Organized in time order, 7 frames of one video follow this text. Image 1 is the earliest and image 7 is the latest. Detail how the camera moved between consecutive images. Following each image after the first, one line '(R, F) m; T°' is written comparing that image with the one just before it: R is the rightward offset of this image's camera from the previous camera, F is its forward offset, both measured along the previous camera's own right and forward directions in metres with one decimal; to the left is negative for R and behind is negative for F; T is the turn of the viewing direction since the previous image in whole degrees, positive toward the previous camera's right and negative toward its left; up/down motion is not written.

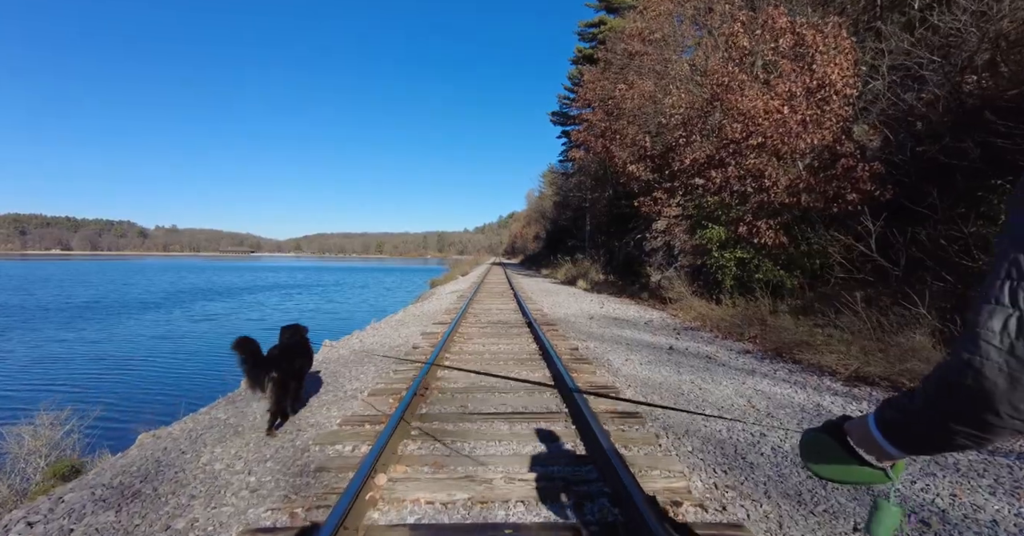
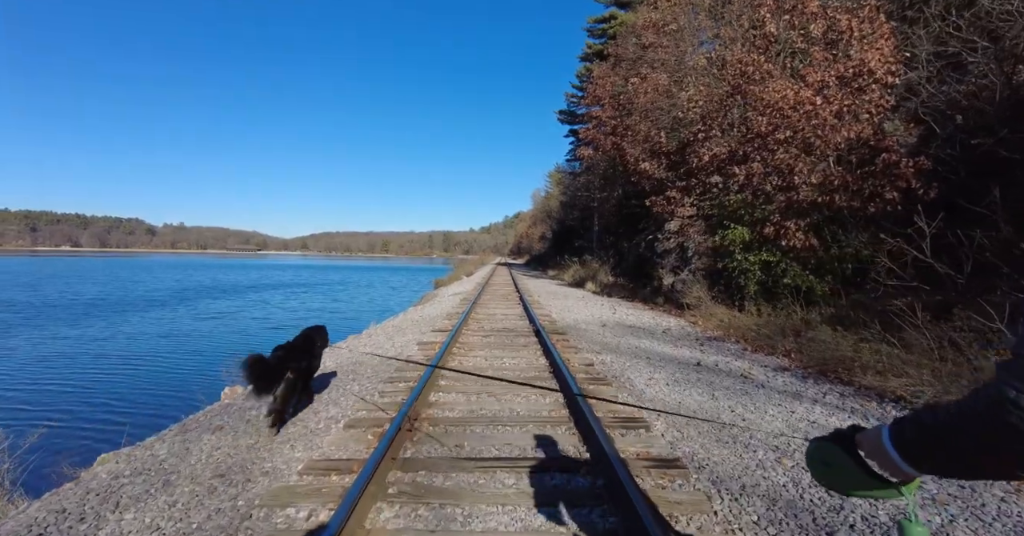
(0.0, +0.7) m; -1°
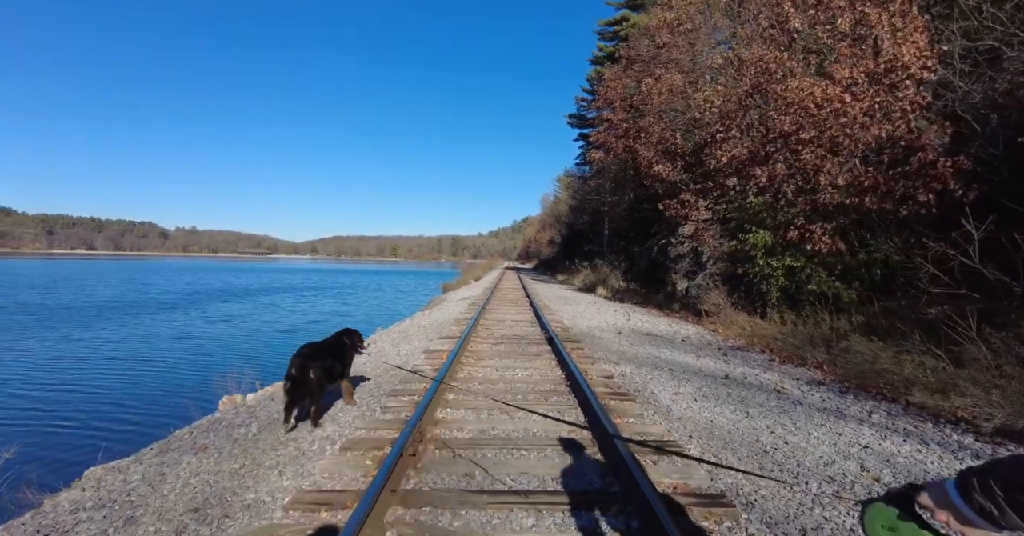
(-0.1, +0.3) m; -1°
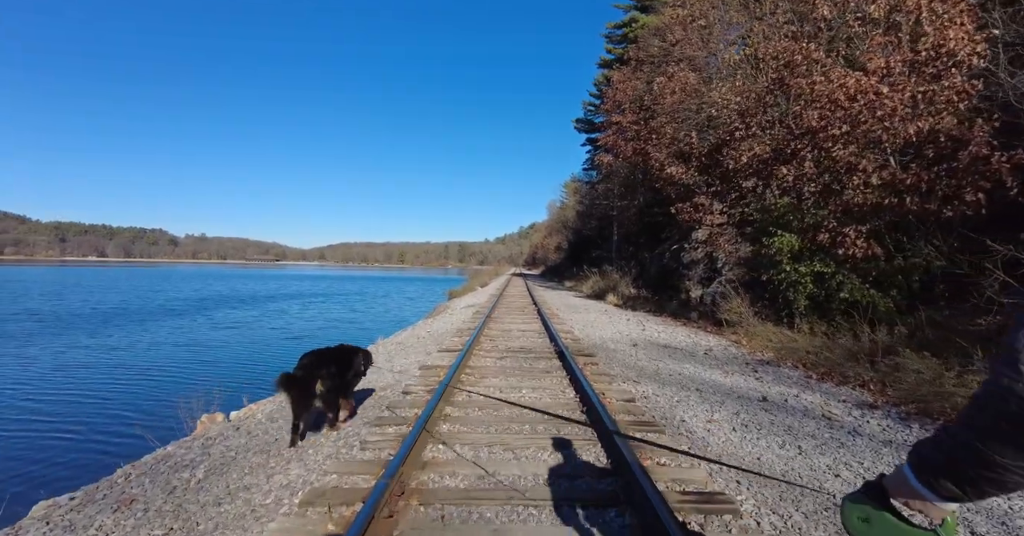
(0.0, +0.6) m; -1°
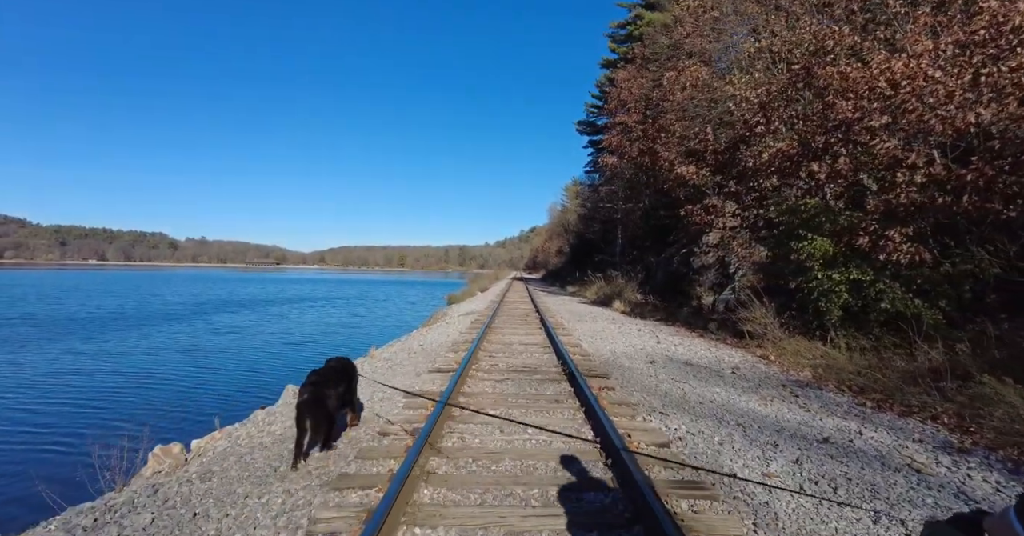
(0.0, +0.8) m; 0°
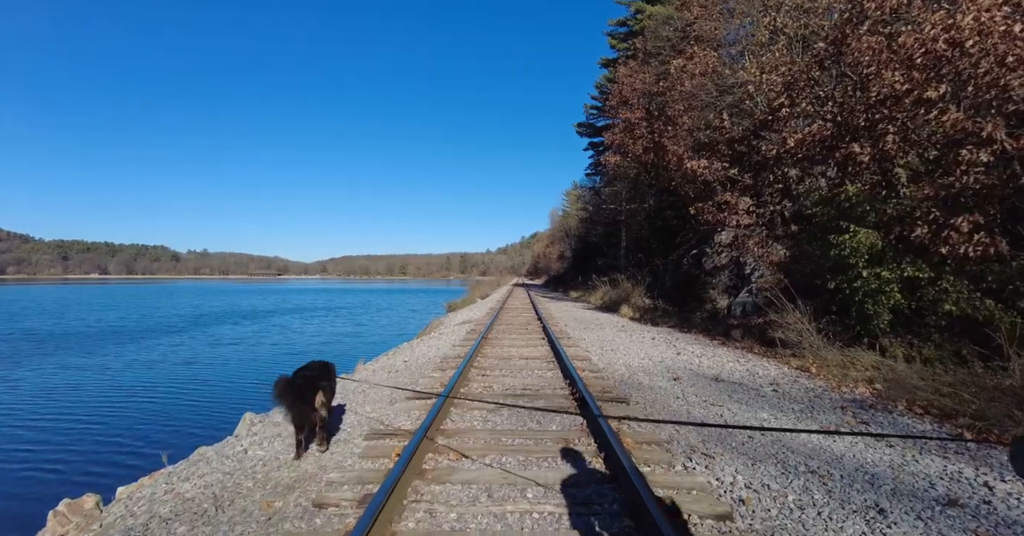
(+0.1, +1.0) m; 0°
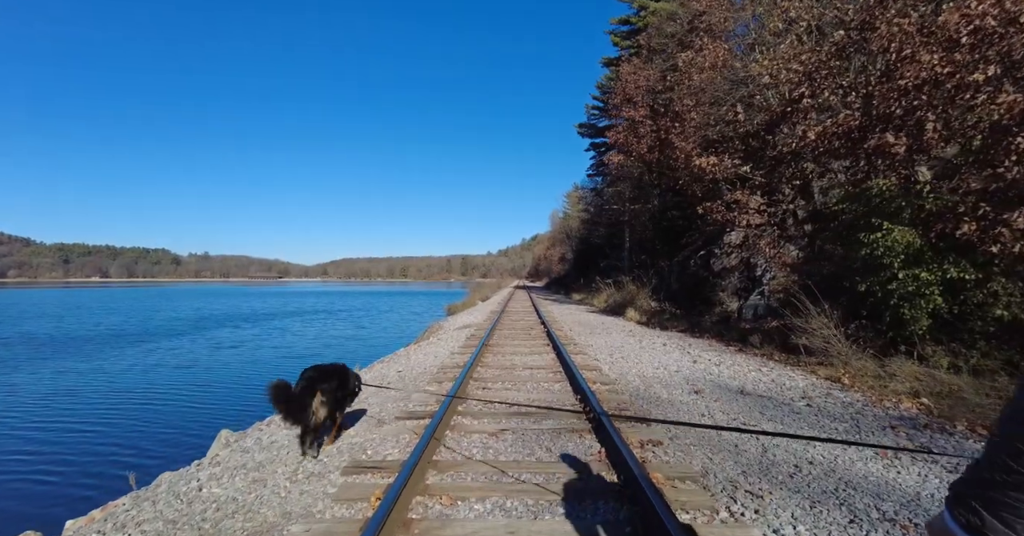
(0.0, +0.6) m; 0°
